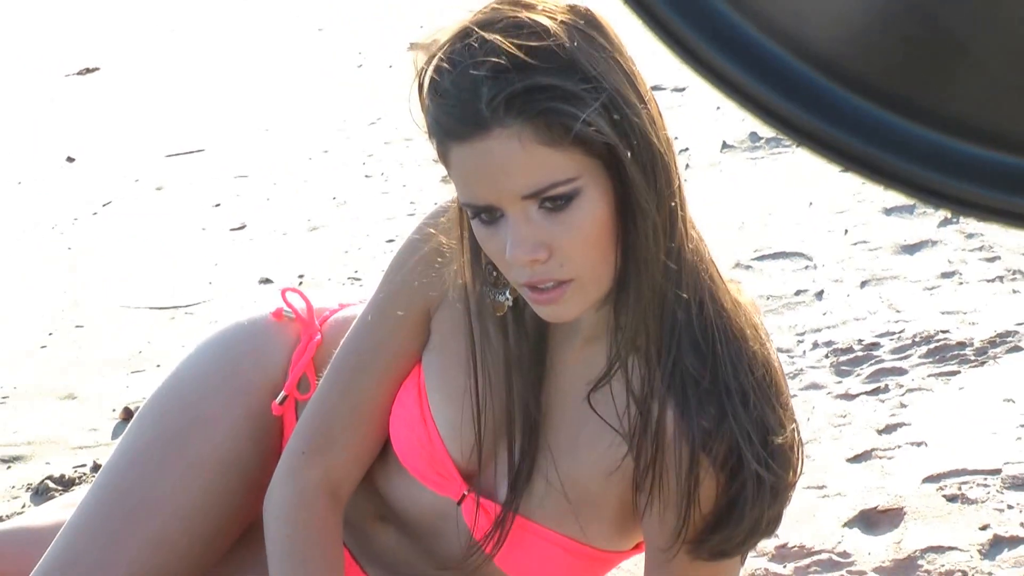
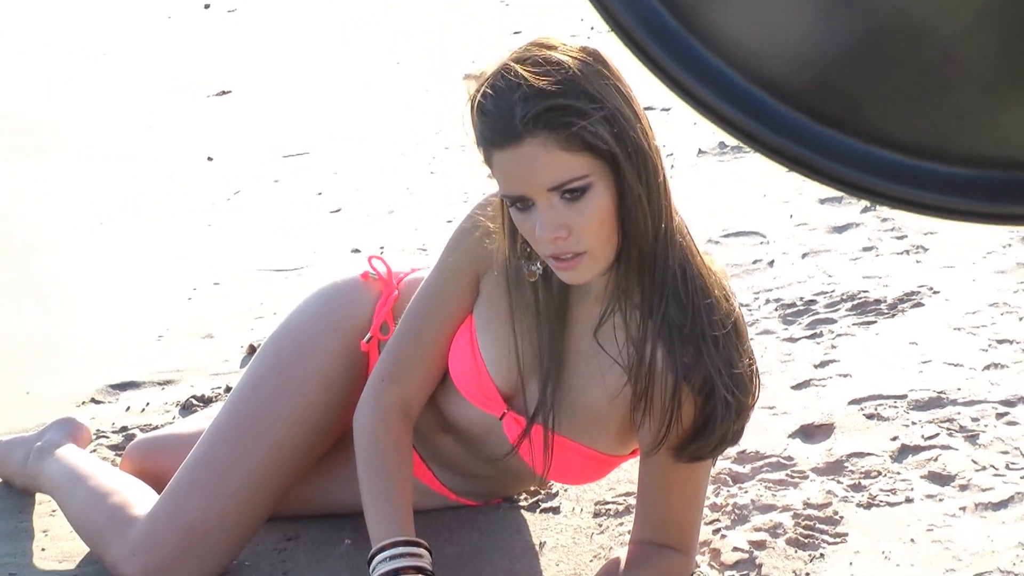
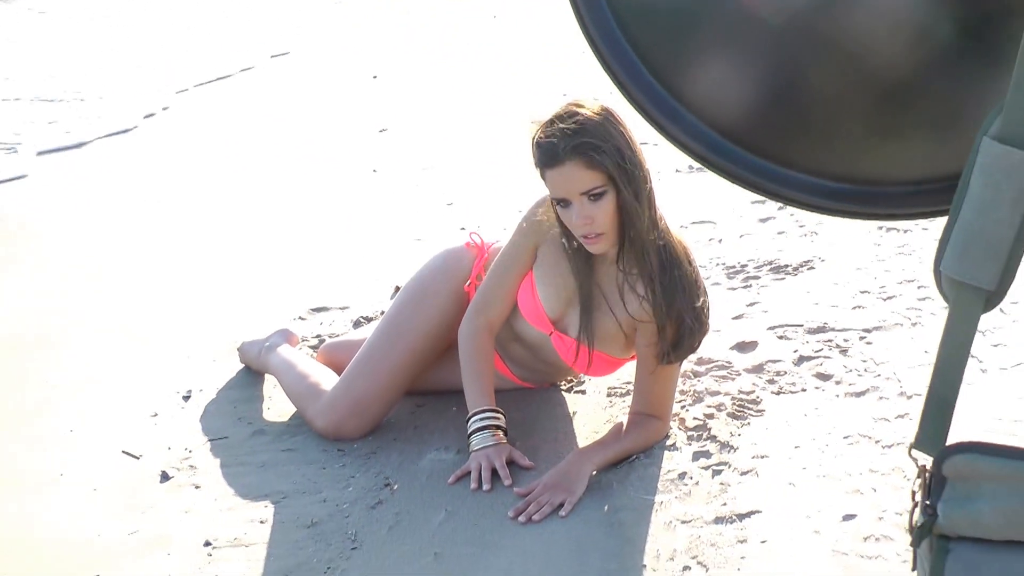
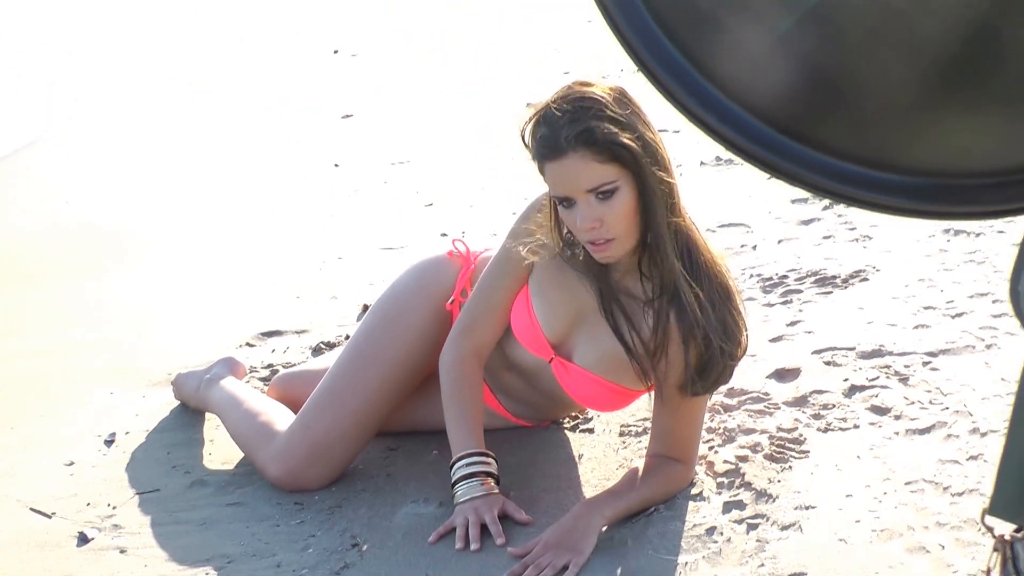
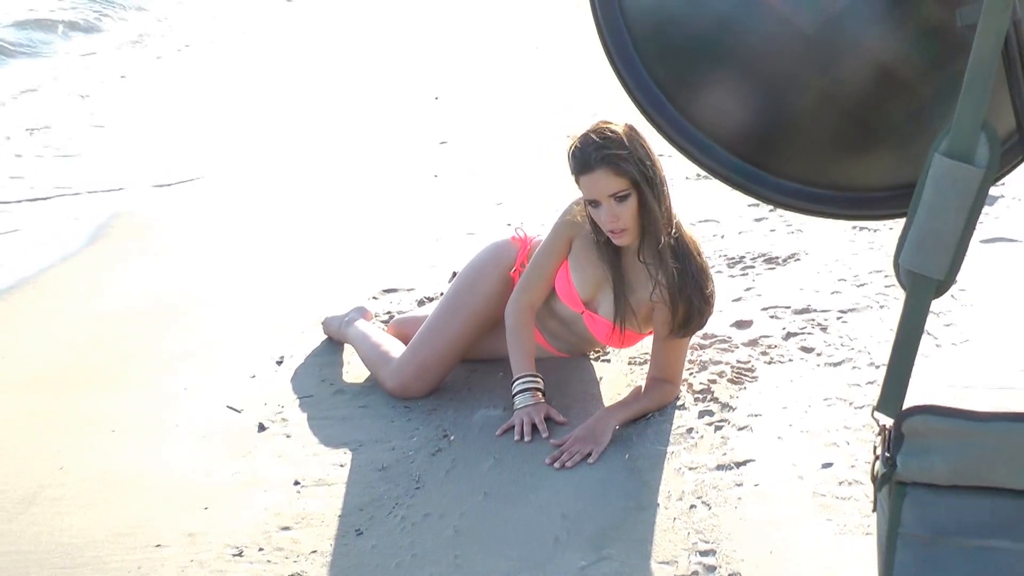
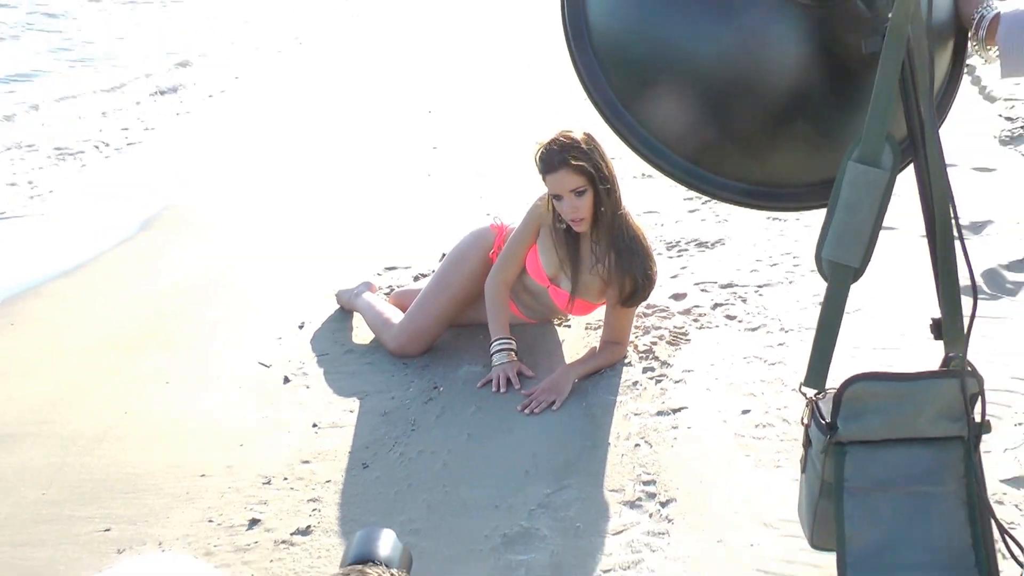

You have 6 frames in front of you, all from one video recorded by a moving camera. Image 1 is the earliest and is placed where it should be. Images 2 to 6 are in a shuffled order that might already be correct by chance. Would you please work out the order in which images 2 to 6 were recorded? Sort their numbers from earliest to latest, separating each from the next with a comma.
2, 4, 3, 5, 6
